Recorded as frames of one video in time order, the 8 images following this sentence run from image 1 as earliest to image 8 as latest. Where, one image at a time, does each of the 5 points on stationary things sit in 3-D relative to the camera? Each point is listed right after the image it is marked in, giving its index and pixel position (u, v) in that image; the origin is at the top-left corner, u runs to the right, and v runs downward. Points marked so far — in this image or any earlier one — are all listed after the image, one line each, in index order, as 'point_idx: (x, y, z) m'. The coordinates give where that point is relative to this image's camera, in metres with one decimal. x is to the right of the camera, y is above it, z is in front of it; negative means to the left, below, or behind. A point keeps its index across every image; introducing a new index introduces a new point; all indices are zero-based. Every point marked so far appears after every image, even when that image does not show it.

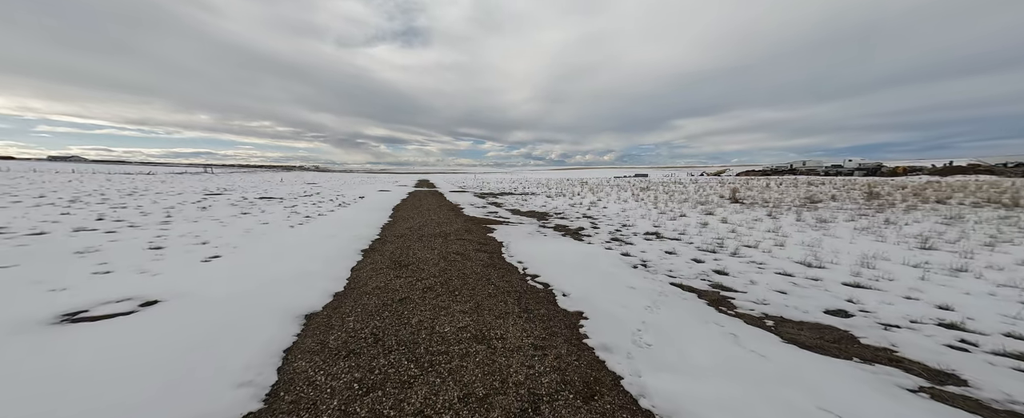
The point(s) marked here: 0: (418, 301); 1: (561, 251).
0: (-1.6, -1.6, +4.9) m
1: (+1.5, -1.3, +8.7) m
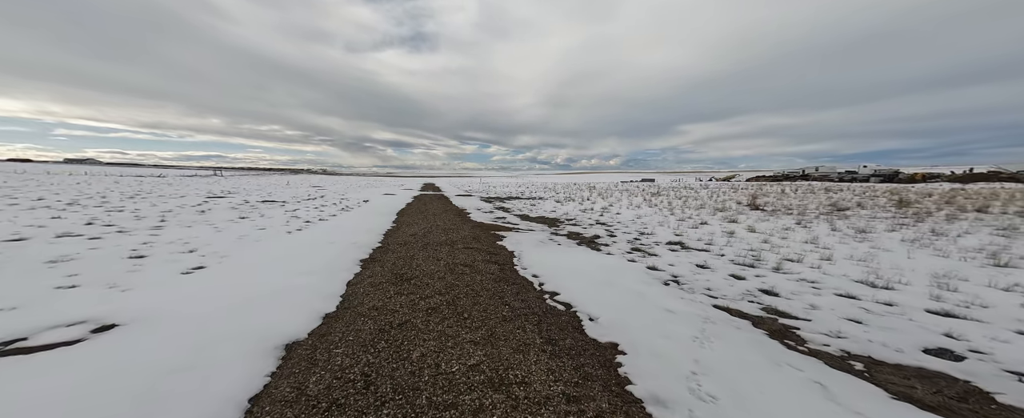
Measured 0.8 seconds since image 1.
0: (-1.4, -1.7, +4.2) m
1: (+1.9, -1.5, +7.9) m
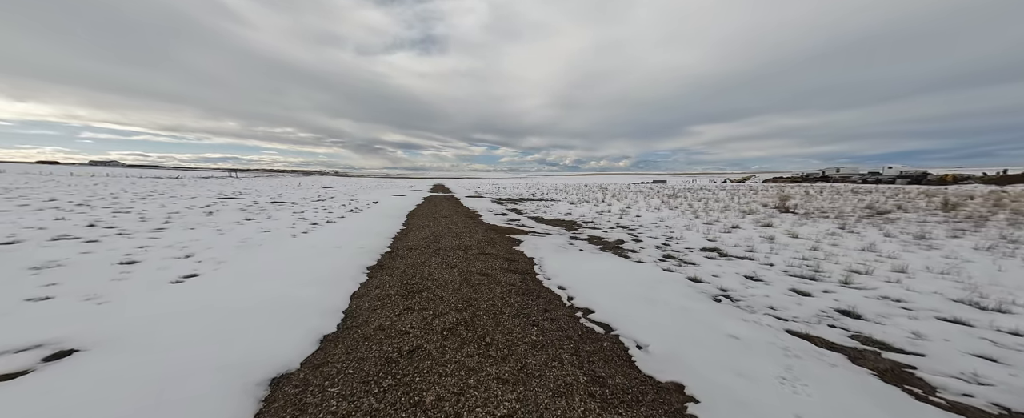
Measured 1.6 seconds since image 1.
0: (-0.9, -1.8, +3.4) m
1: (+2.4, -1.6, +7.1) m
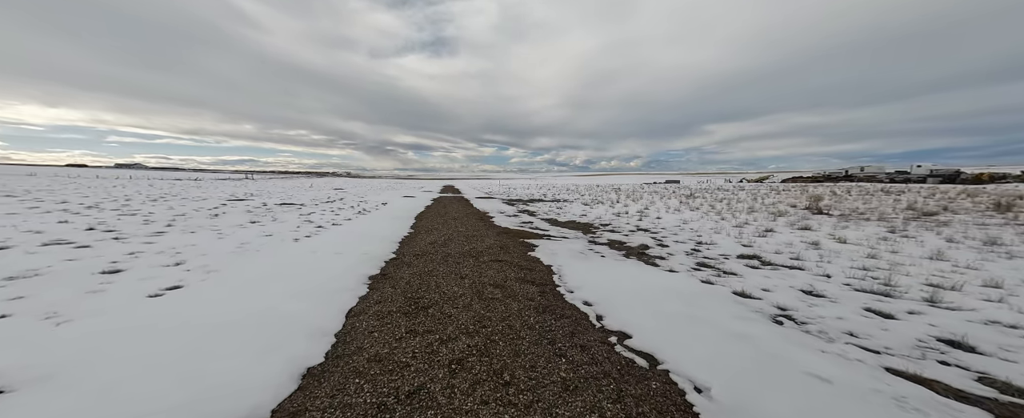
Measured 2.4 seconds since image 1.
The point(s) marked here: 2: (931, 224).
0: (-0.7, -1.8, +2.7) m
1: (+2.8, -1.6, +6.3) m
2: (+20.4, -0.7, +13.6) m
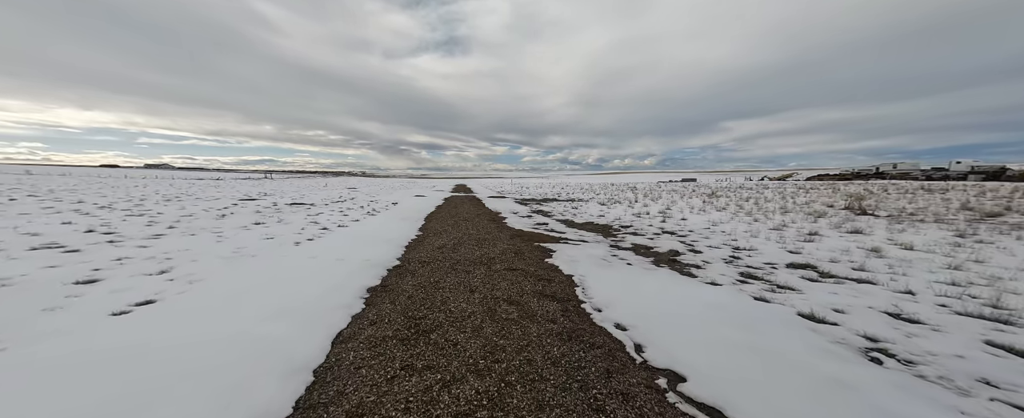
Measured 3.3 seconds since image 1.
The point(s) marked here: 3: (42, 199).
0: (-0.5, -1.9, +1.9) m
1: (+3.1, -1.7, +5.3) m
2: (+21.0, -0.8, +11.9) m
3: (-22.7, +0.4, +13.5) m
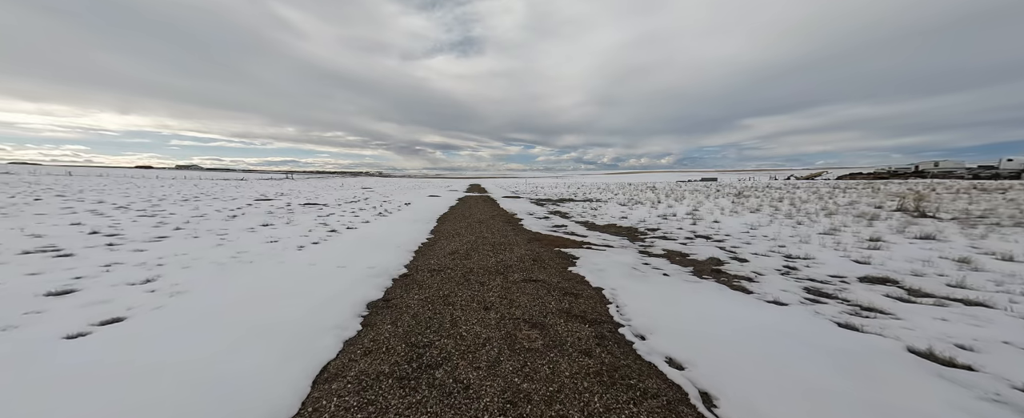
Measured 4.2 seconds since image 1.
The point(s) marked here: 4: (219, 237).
0: (-0.3, -2.0, +1.1) m
1: (+3.5, -1.8, +4.4) m
2: (+21.7, -0.9, +10.1) m
3: (-21.9, +0.5, +13.7) m
4: (-8.7, -0.8, +8.3) m
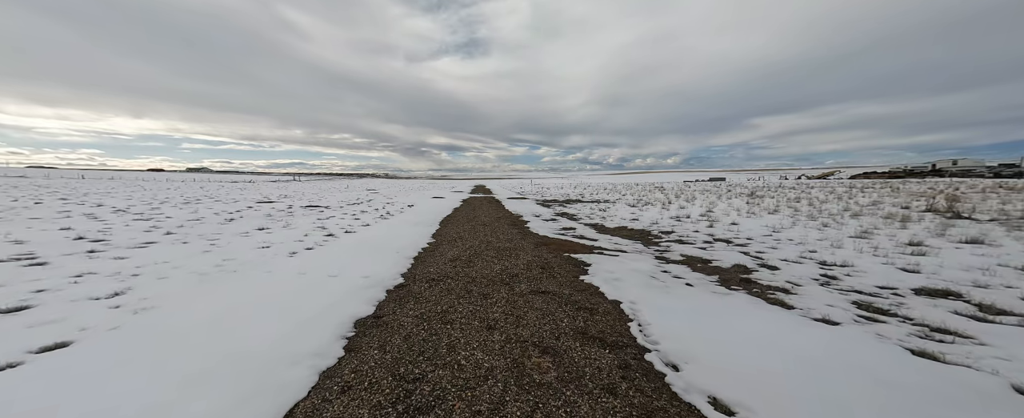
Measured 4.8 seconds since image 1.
0: (-0.3, -2.0, +0.5) m
1: (+3.6, -1.8, +3.7) m
2: (+21.9, -0.9, +9.0) m
3: (-21.6, +0.3, +13.6) m
4: (-8.5, -0.9, +7.9) m
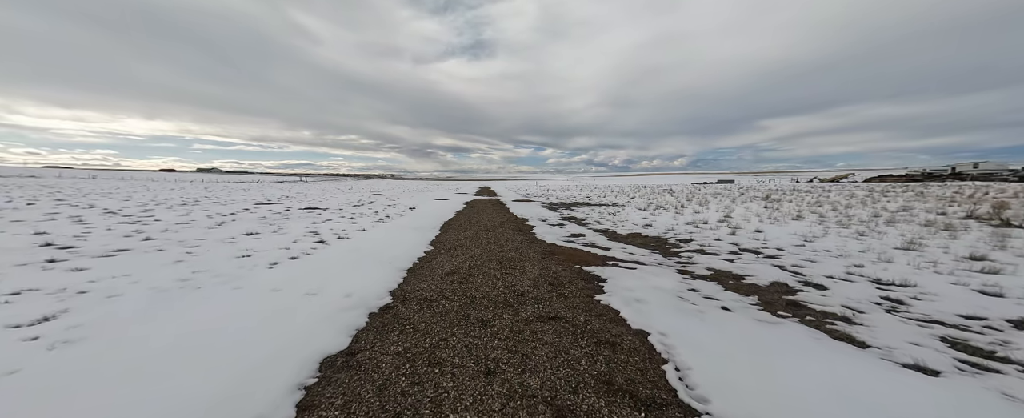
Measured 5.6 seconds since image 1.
0: (-0.3, -2.2, -0.3) m
1: (+3.6, -2.0, +2.8) m
2: (+22.0, -1.2, +7.7) m
3: (-21.4, +0.2, +13.2) m
4: (-8.4, -1.0, +7.2) m
